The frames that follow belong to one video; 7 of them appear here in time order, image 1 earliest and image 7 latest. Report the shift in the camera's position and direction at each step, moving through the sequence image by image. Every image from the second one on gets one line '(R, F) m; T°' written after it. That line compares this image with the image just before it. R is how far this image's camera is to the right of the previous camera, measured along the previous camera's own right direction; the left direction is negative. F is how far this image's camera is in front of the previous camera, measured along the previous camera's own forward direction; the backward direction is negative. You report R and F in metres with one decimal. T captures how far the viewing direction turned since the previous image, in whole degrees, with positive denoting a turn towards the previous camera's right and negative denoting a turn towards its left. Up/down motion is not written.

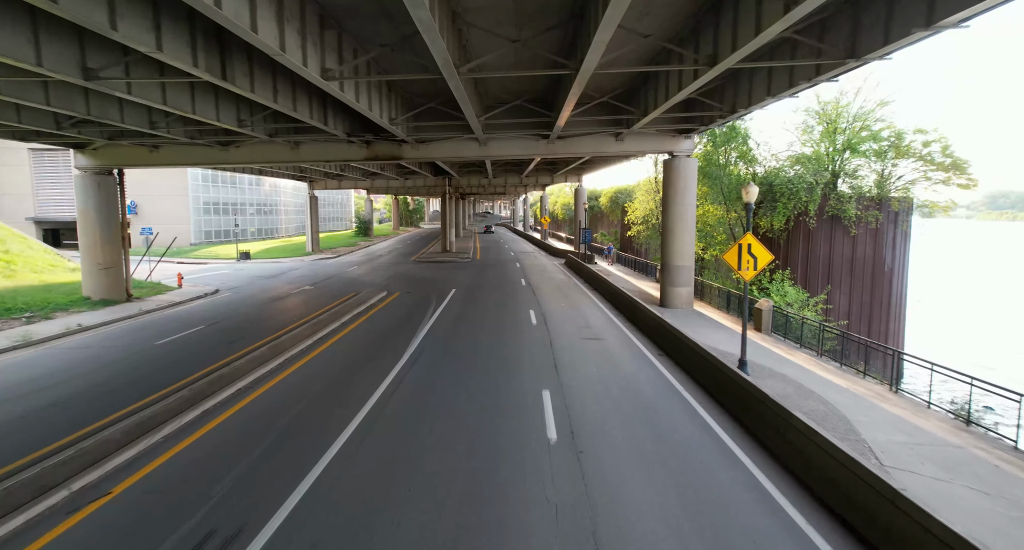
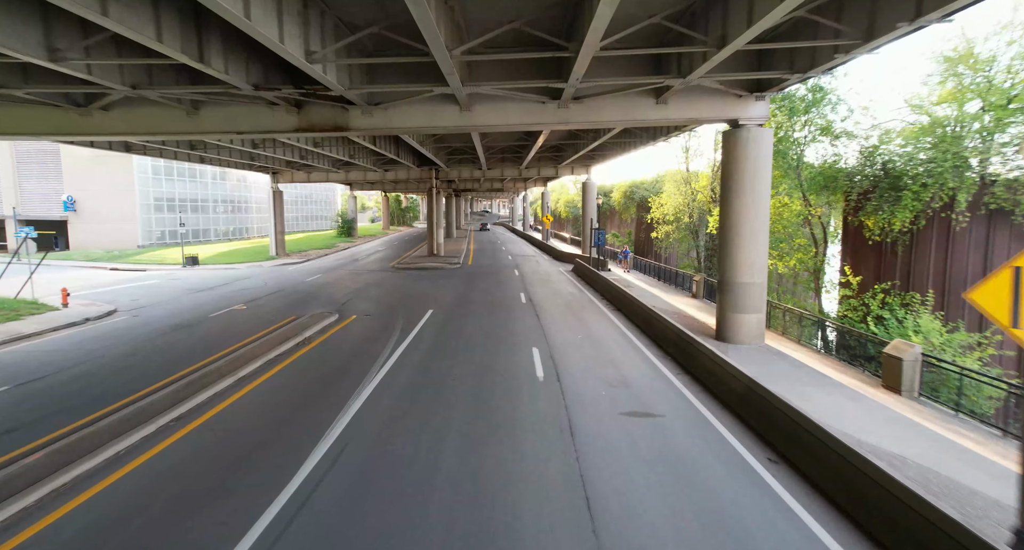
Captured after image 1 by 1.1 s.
(+0.1, +4.9) m; 0°
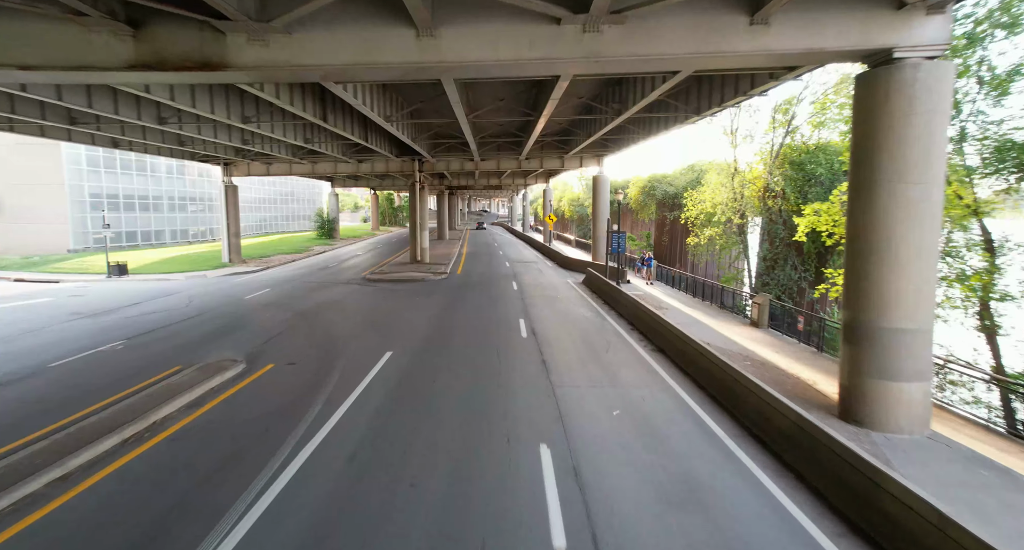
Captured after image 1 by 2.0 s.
(+0.1, +4.8) m; 0°
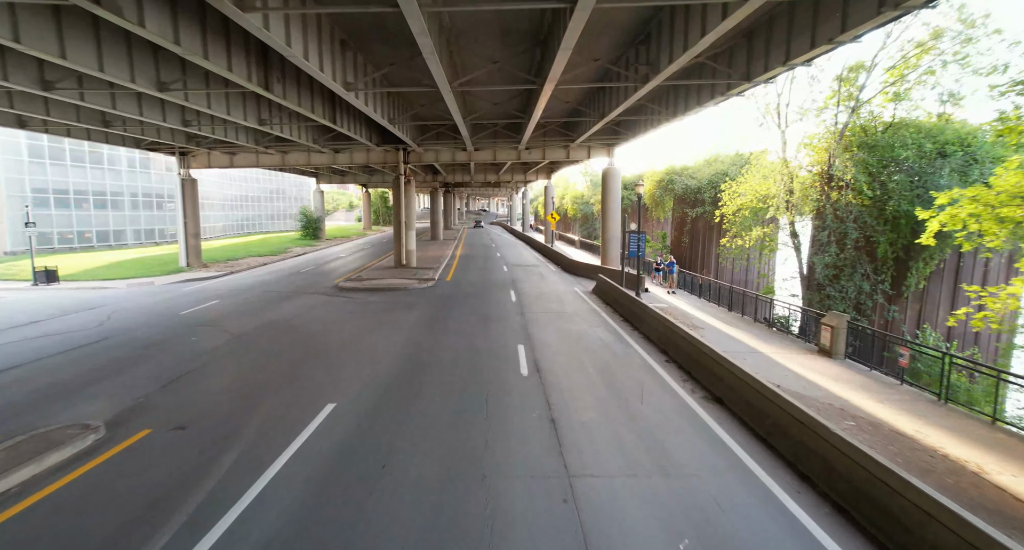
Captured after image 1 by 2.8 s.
(+0.1, +3.3) m; 0°
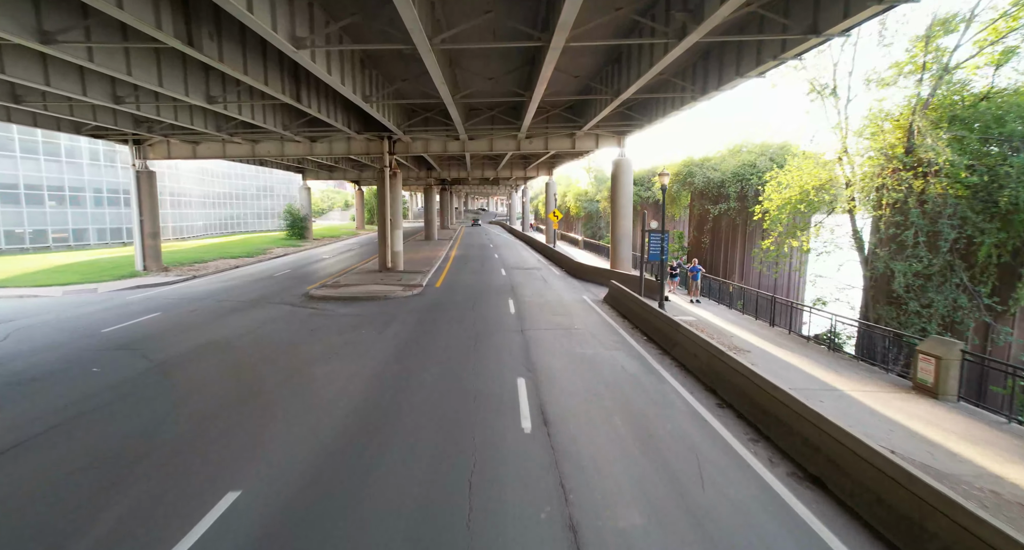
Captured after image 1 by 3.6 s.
(0.0, +2.7) m; 0°
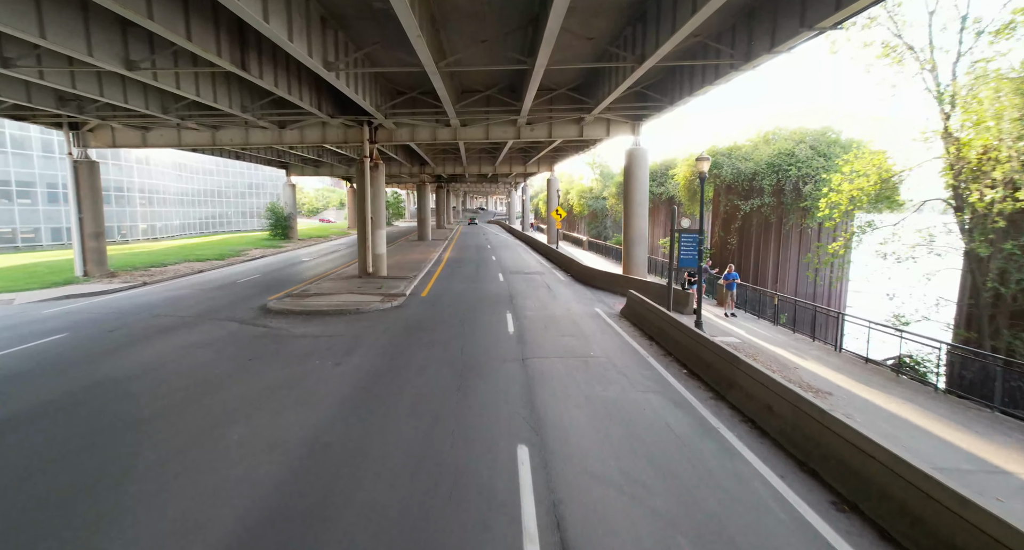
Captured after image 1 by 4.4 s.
(0.0, +2.8) m; 0°
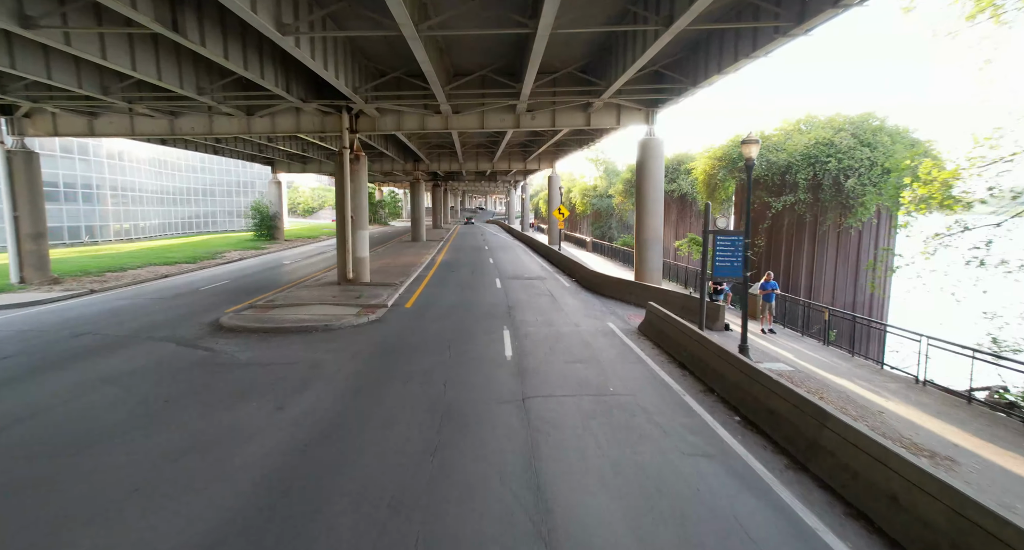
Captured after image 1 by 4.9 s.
(0.0, +2.2) m; 0°
